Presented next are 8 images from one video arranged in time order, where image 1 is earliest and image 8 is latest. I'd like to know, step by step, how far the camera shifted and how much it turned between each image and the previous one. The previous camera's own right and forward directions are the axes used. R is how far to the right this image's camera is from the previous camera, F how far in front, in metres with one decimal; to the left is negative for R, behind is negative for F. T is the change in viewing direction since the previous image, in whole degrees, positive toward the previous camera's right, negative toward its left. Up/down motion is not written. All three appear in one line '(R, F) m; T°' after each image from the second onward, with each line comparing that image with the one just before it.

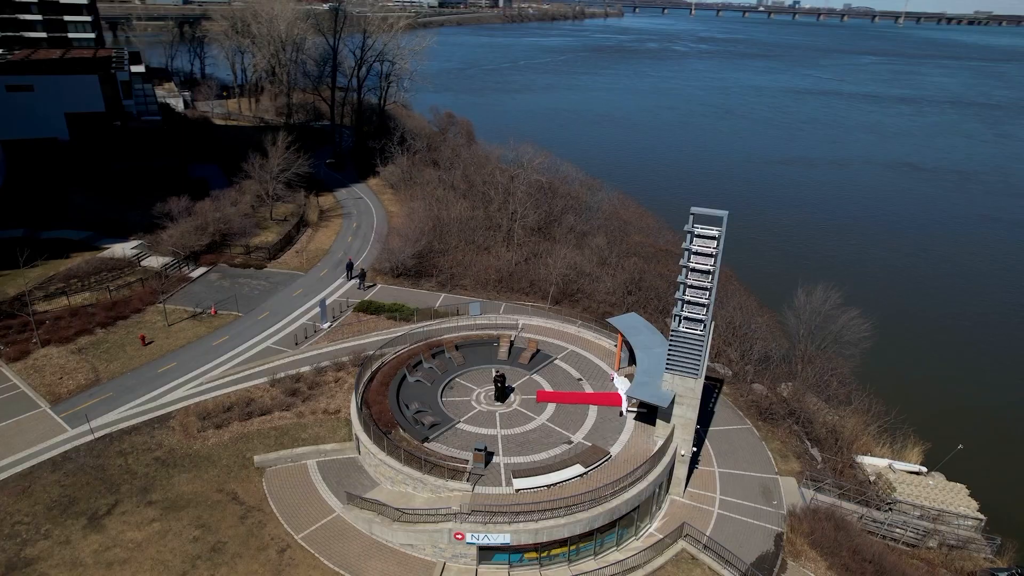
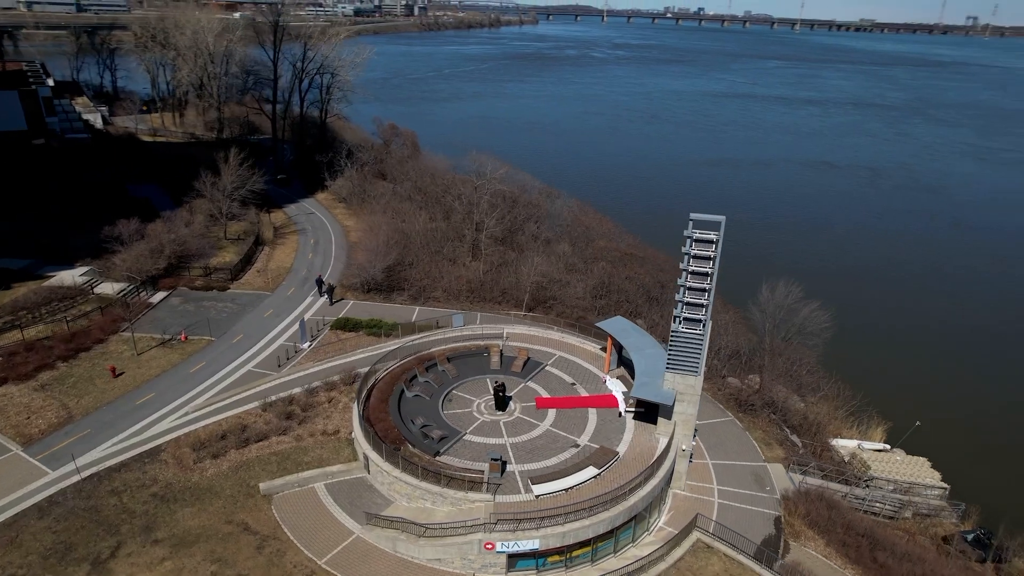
(-2.9, -0.3) m; +6°
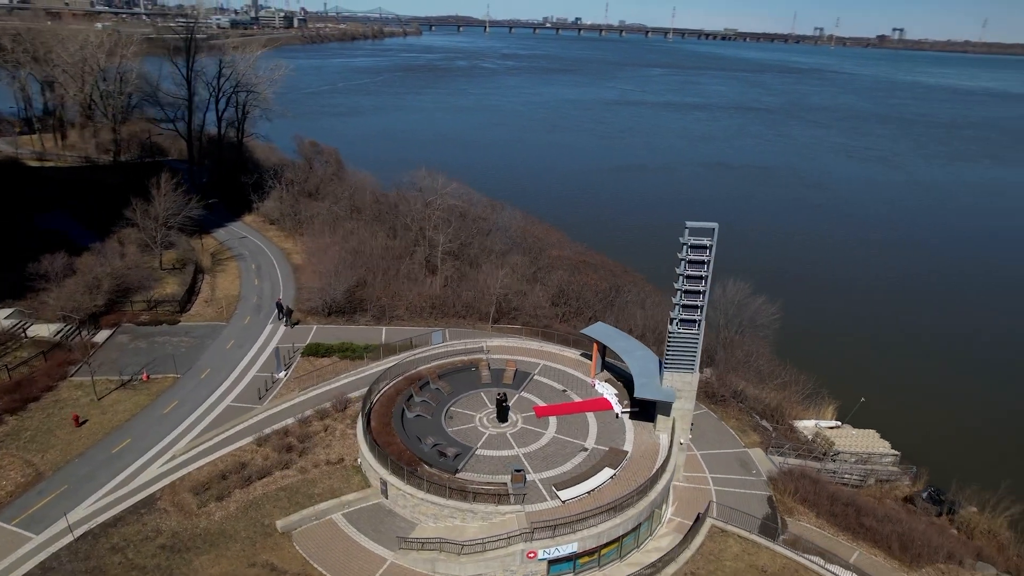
(-4.2, -0.3) m; +9°
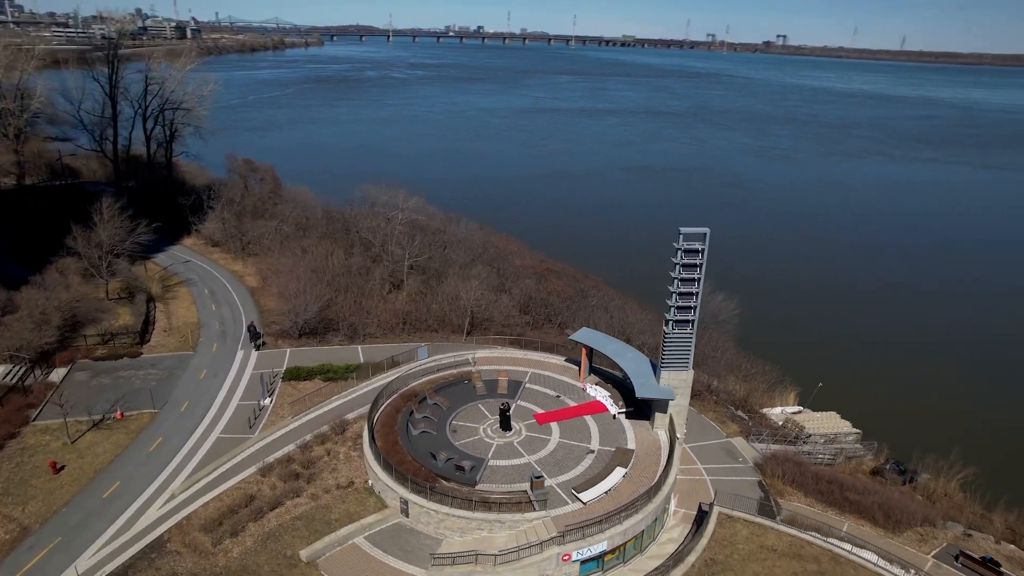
(-3.5, -0.4) m; +7°
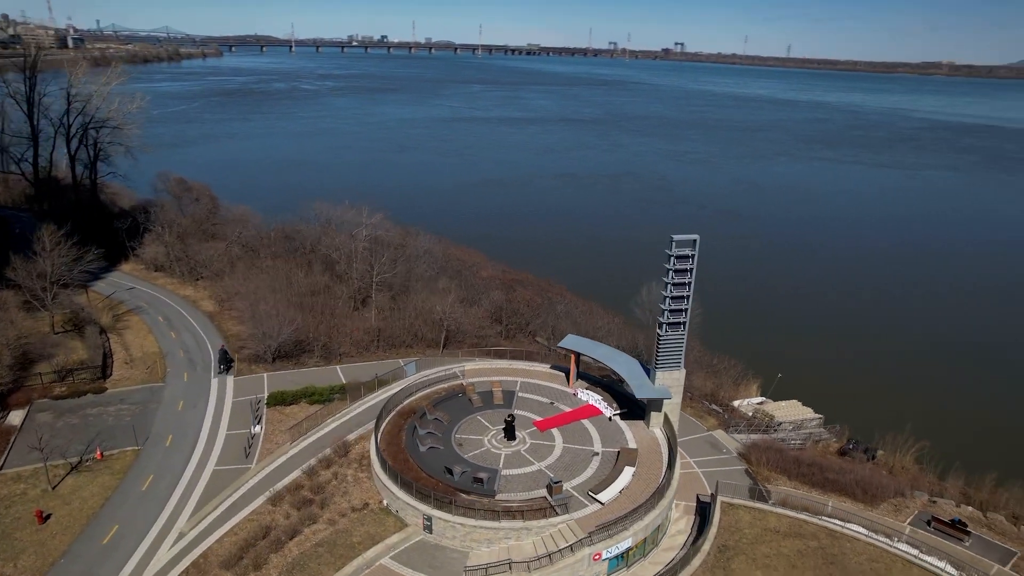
(-3.6, -0.5) m; +7°
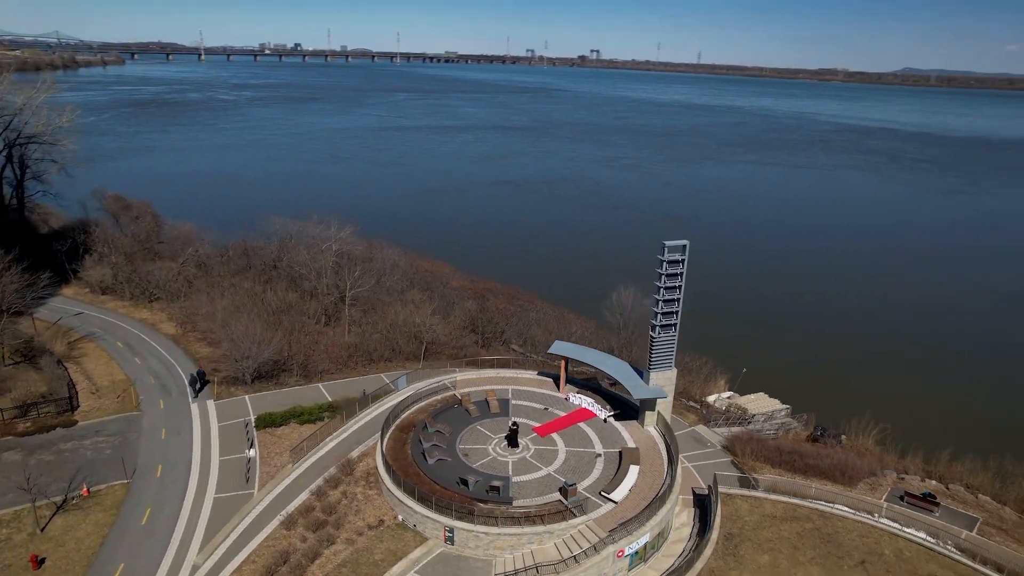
(-3.2, -0.4) m; +6°
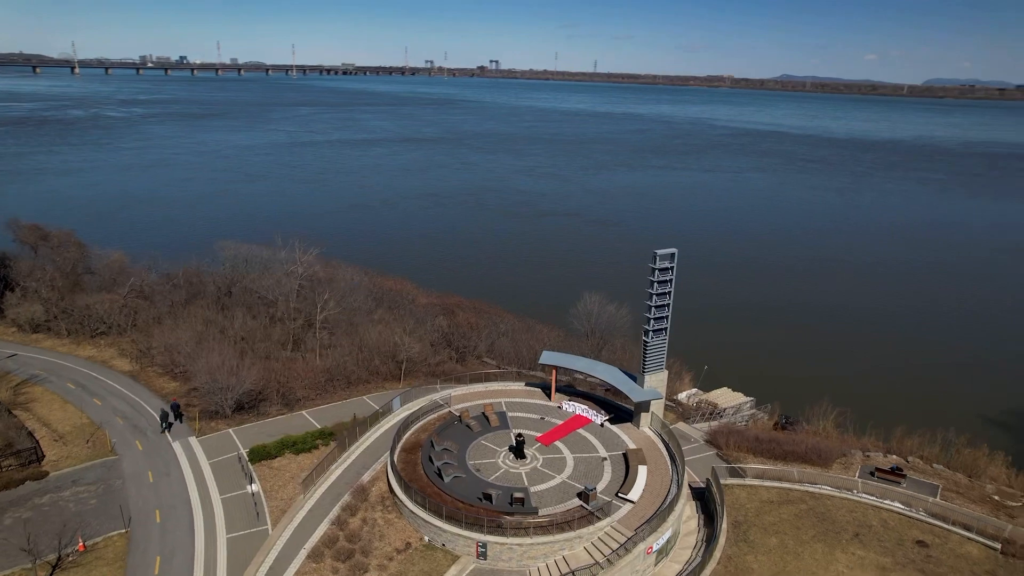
(-4.1, -0.4) m; +8°
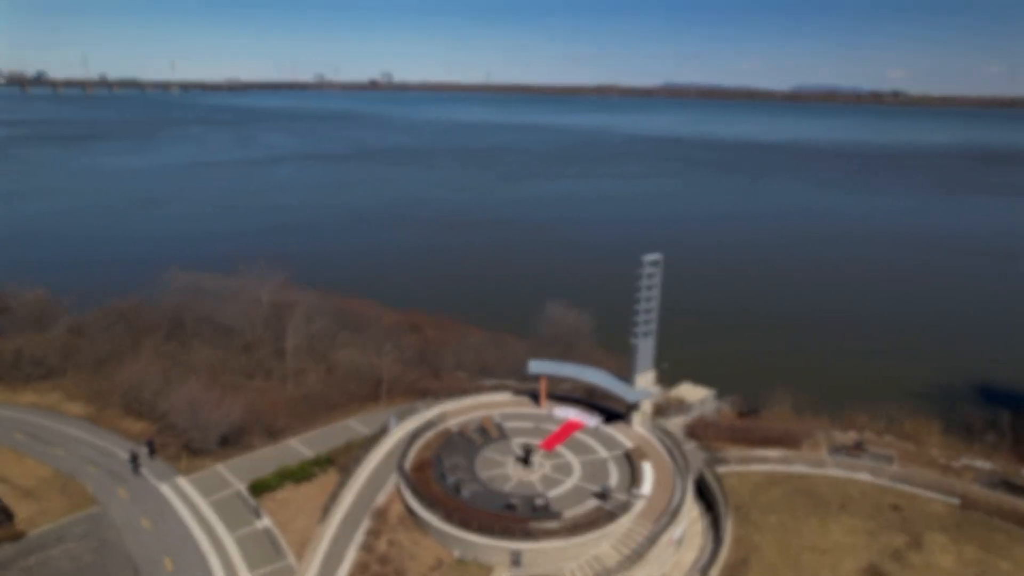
(-4.5, -0.6) m; +8°
